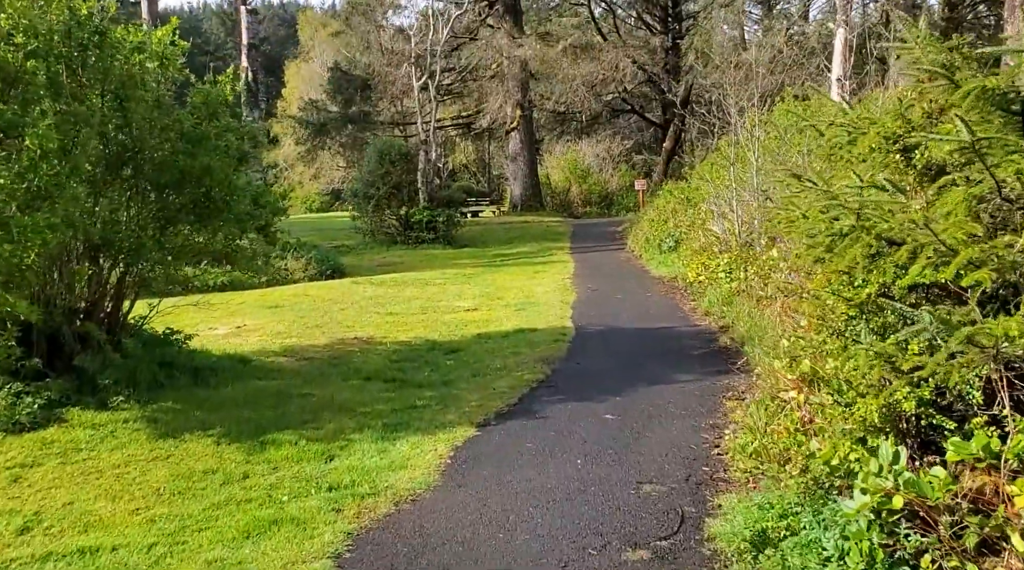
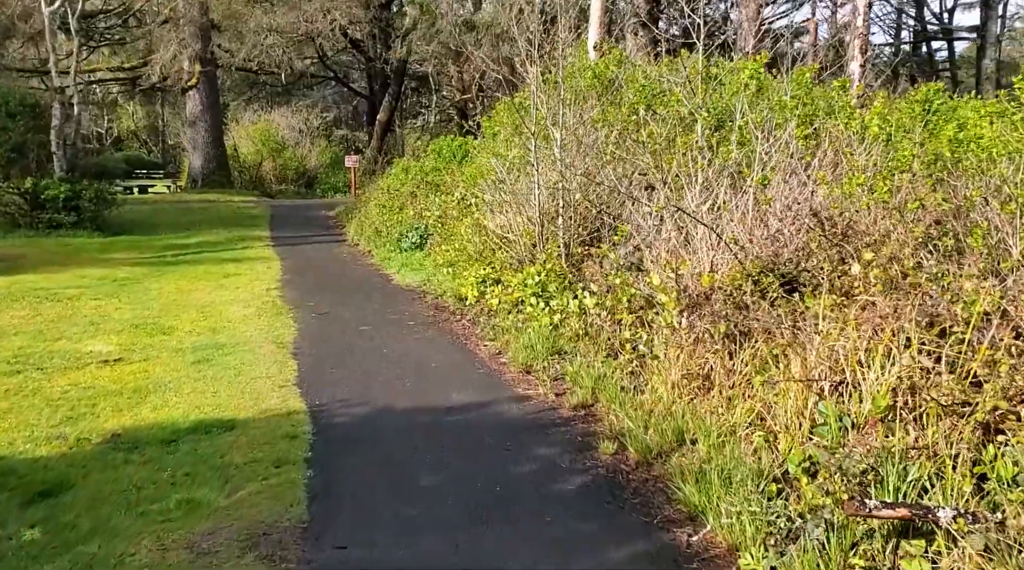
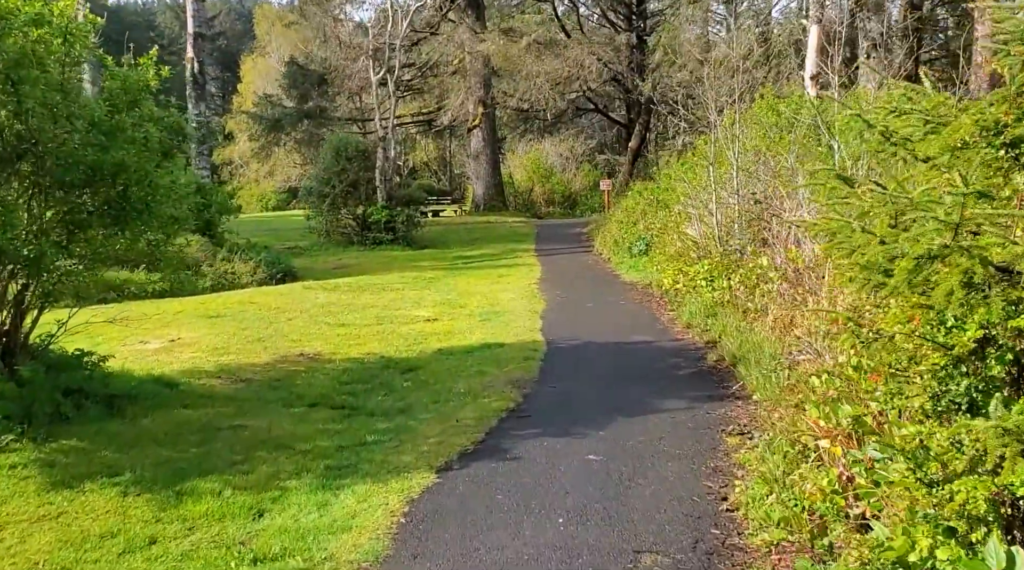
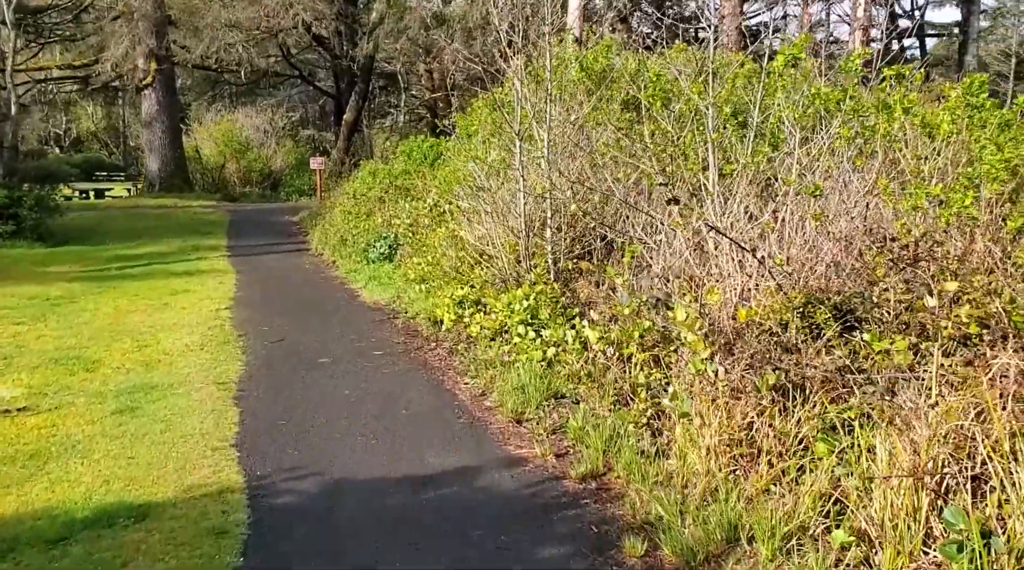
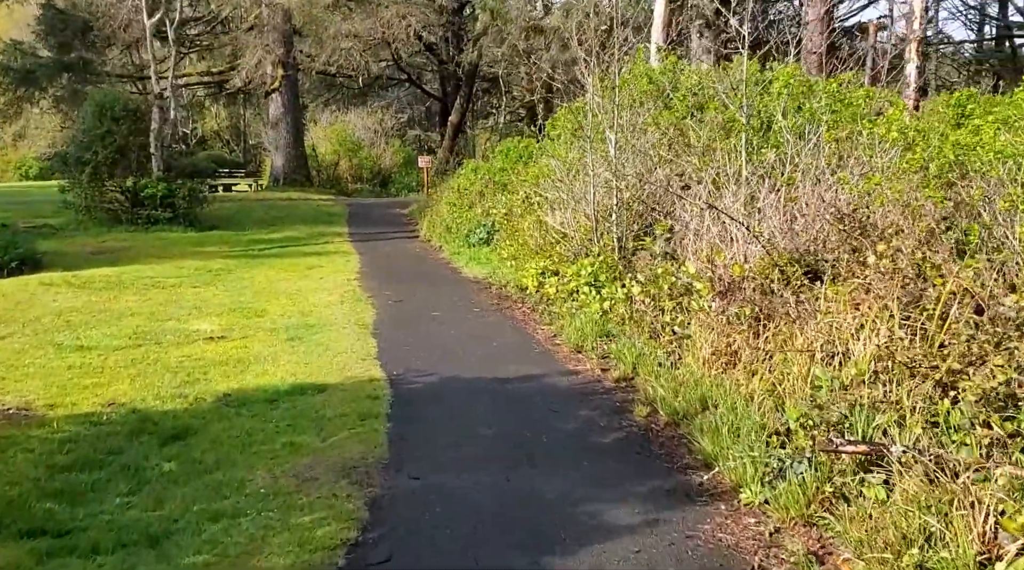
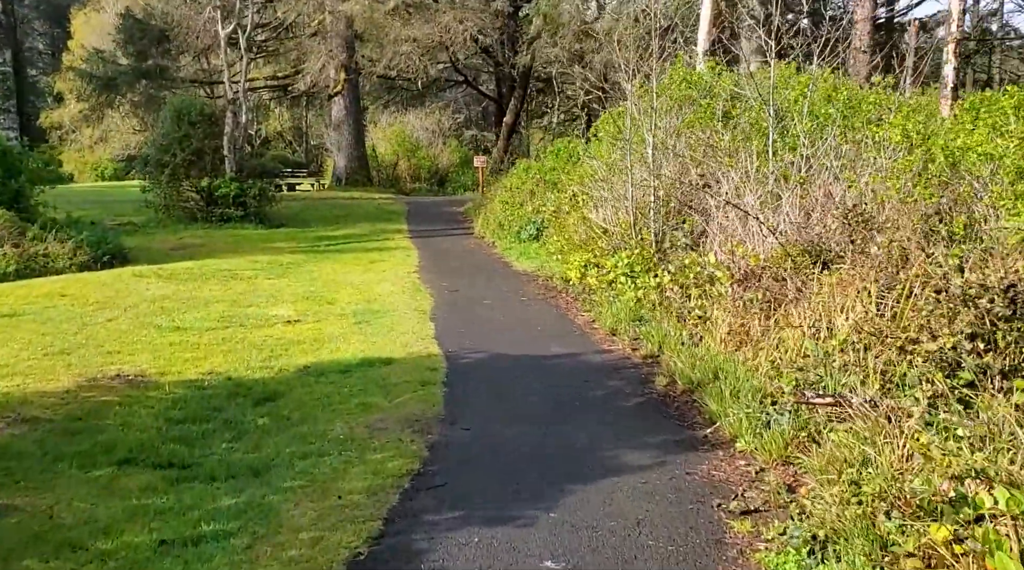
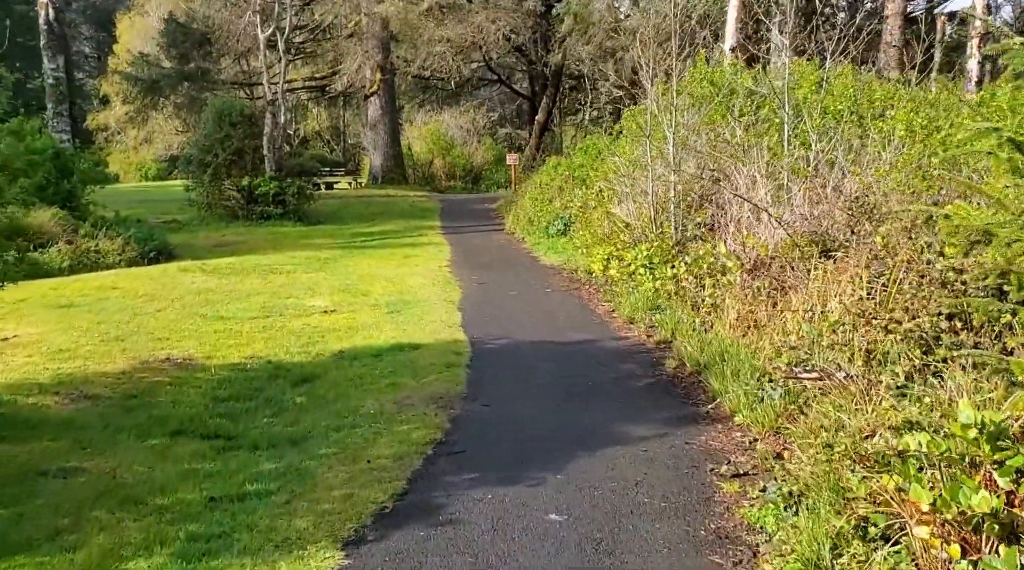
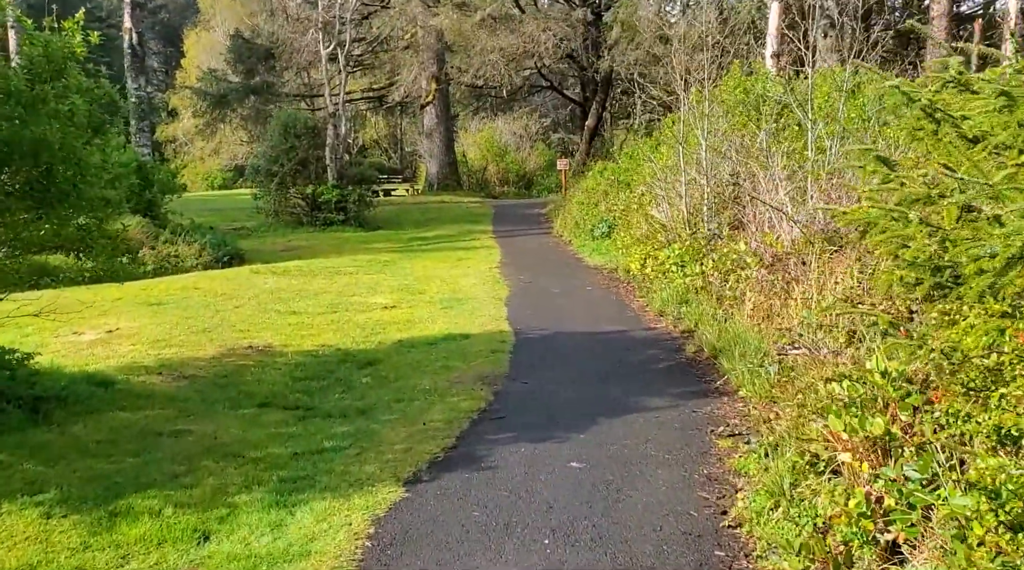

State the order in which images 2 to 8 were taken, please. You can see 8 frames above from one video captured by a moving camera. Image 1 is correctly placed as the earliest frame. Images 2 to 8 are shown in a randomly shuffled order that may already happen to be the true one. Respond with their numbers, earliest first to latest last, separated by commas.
3, 8, 7, 6, 5, 2, 4
